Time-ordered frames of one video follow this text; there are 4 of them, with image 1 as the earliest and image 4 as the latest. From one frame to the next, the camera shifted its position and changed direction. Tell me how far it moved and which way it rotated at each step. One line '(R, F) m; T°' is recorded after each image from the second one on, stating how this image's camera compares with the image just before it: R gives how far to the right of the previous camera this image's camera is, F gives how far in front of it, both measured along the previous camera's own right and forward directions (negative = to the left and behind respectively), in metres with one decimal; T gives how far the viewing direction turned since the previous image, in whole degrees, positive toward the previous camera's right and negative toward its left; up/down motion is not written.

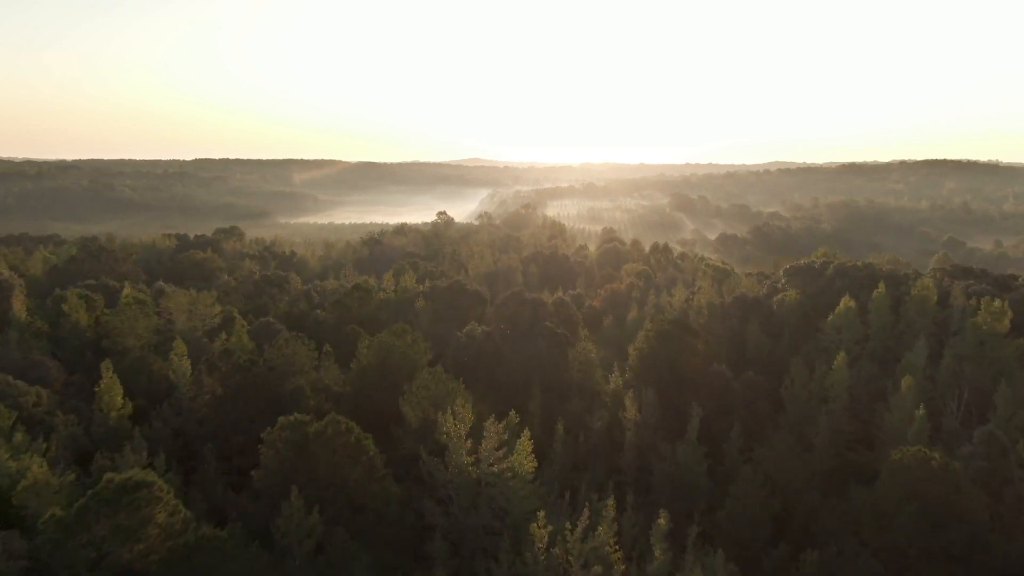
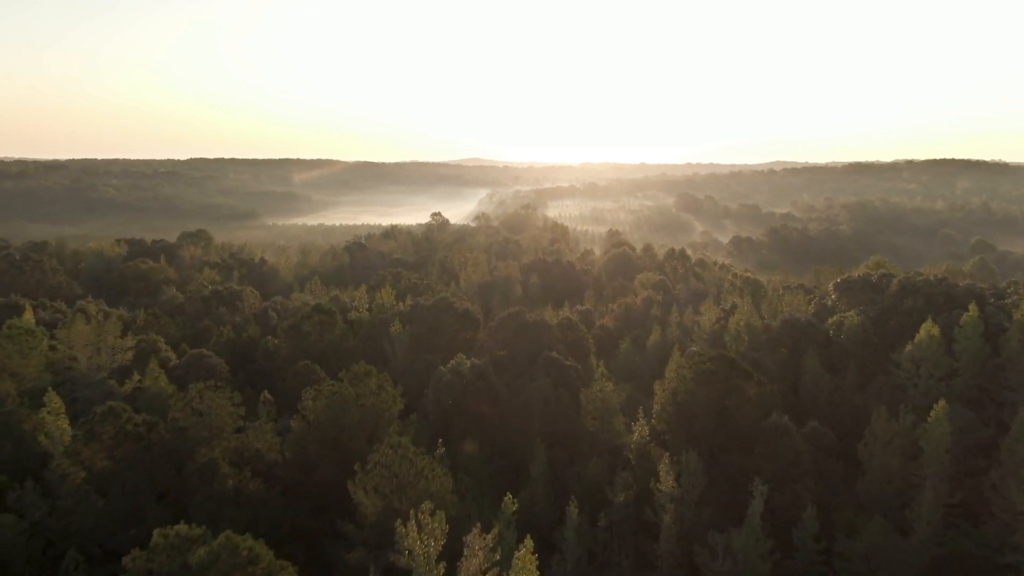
(+0.1, +8.6) m; 0°
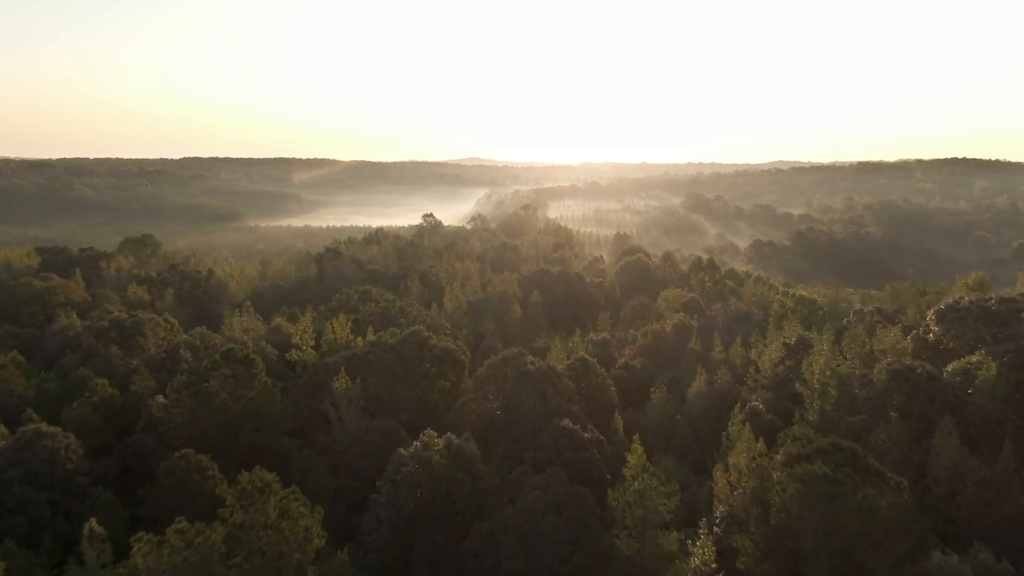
(+0.1, +11.1) m; 0°
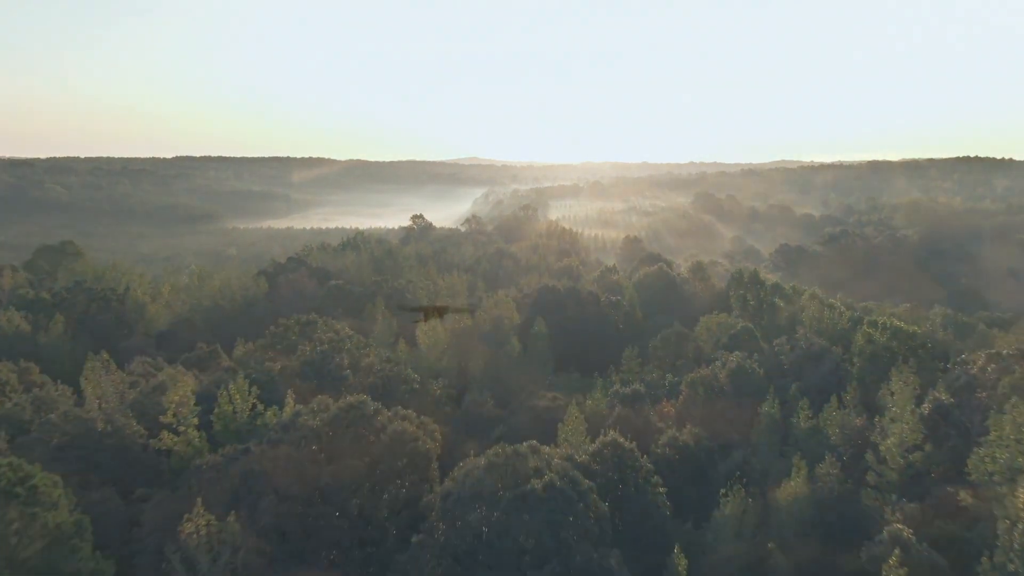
(+0.1, +11.6) m; 0°
